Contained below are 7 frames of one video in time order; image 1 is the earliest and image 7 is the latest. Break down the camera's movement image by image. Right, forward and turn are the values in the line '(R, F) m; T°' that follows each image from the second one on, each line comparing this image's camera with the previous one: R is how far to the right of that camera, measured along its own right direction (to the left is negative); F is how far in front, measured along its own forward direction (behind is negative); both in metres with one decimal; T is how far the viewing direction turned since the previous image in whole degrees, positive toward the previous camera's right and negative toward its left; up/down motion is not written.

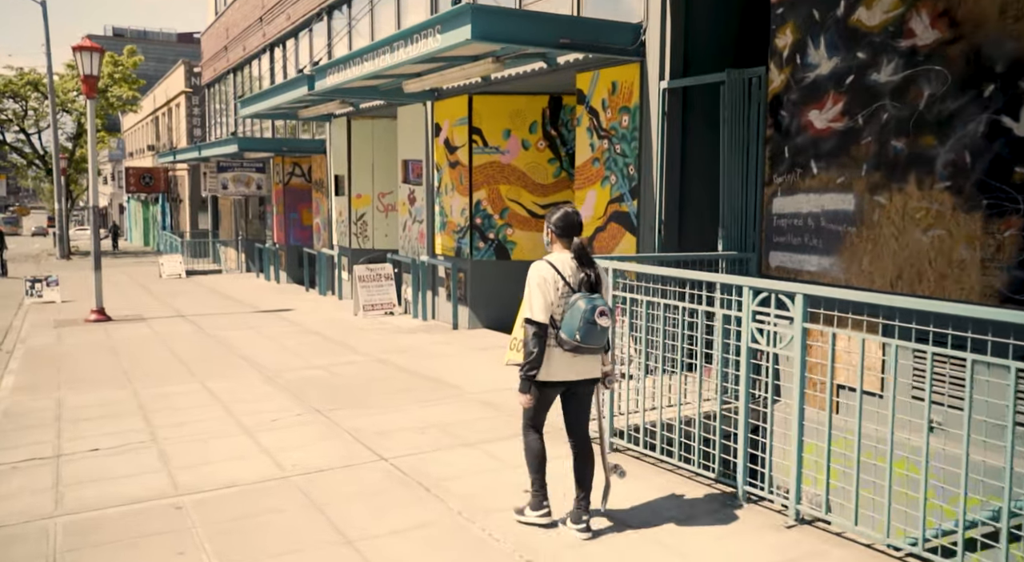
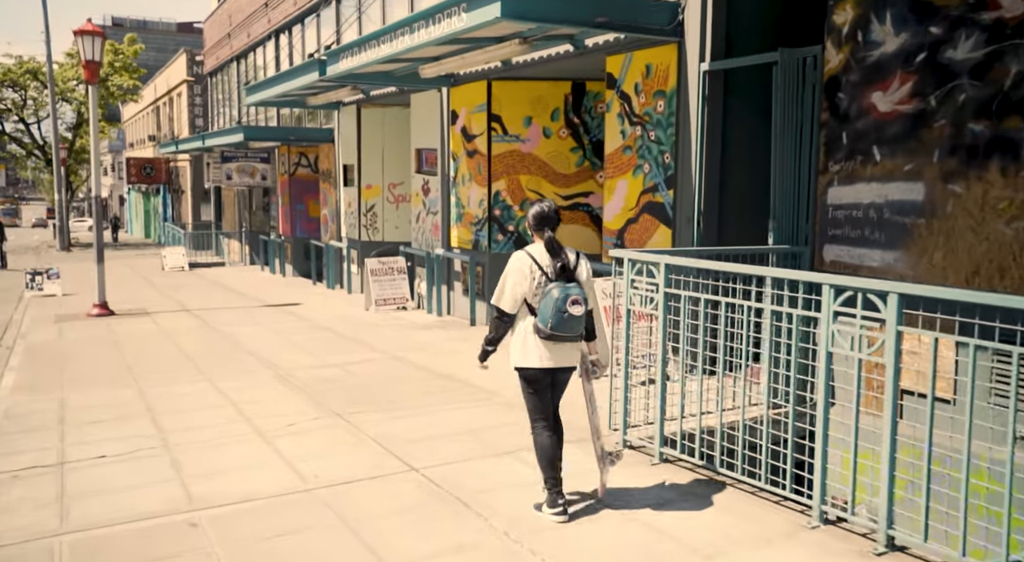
(-0.3, +0.6) m; 0°
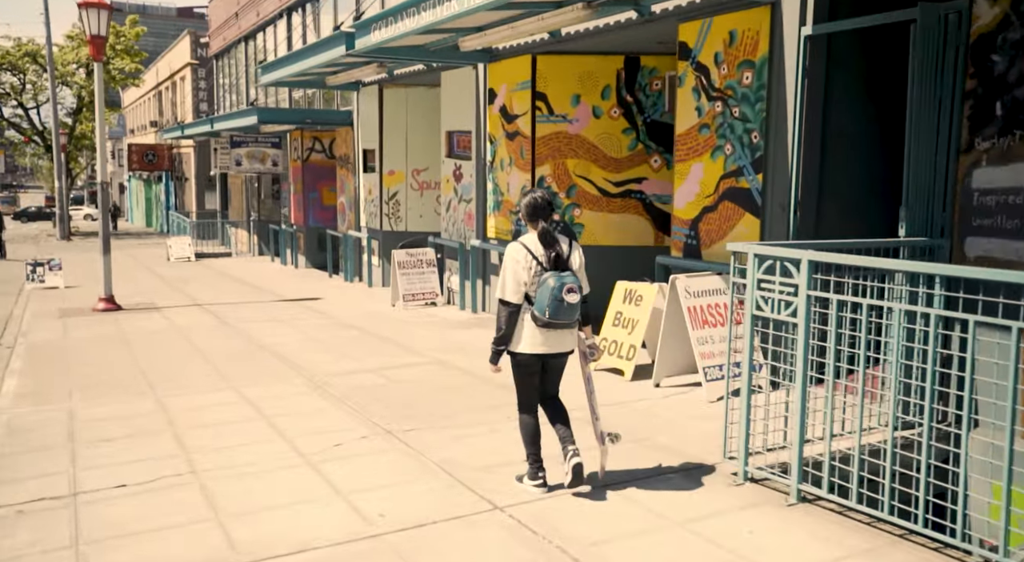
(-0.6, +1.1) m; 0°
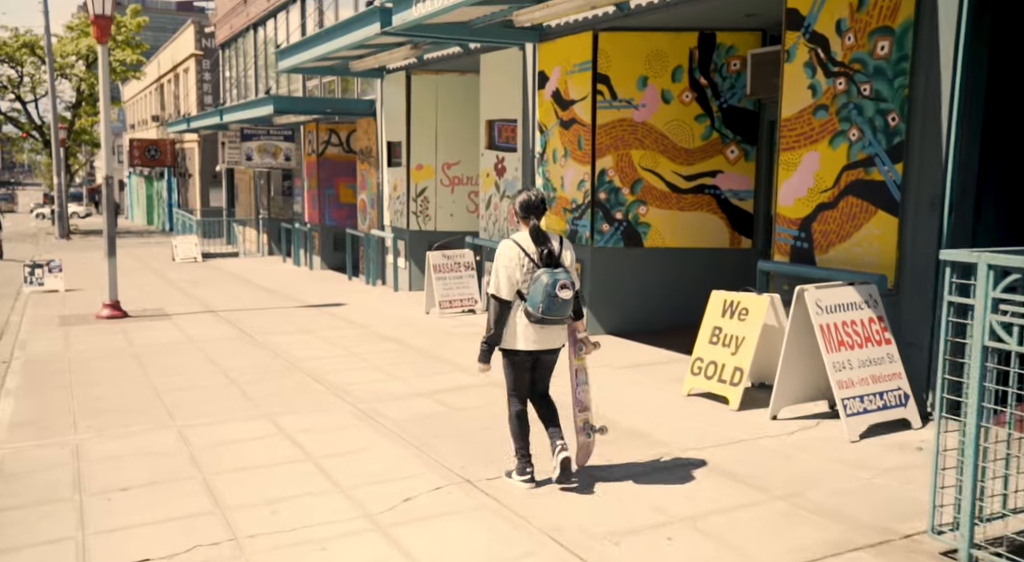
(-0.7, +1.4) m; 0°
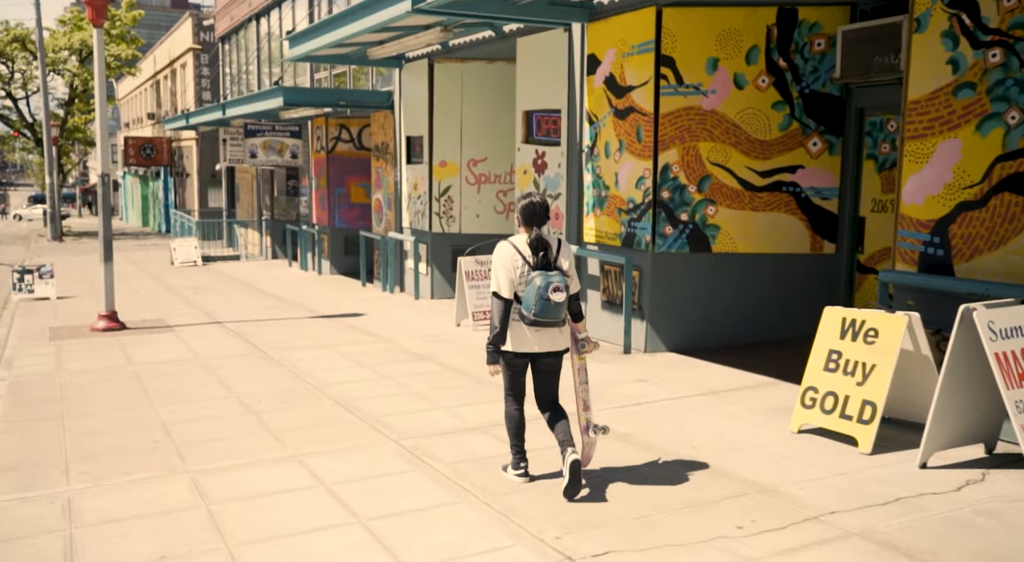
(-0.6, +1.3) m; 0°
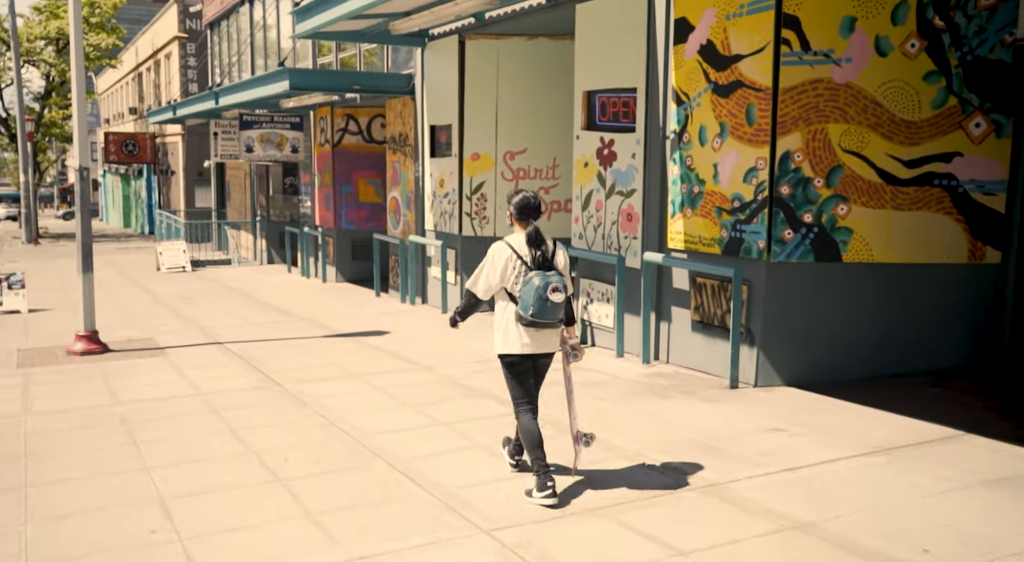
(-0.9, +2.0) m; +1°
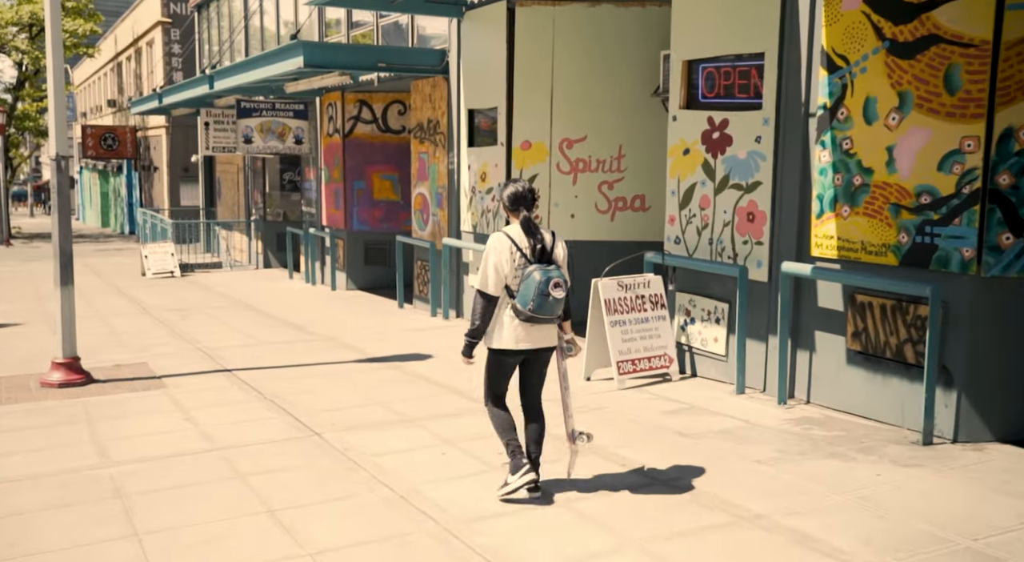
(-1.0, +2.1) m; +1°
